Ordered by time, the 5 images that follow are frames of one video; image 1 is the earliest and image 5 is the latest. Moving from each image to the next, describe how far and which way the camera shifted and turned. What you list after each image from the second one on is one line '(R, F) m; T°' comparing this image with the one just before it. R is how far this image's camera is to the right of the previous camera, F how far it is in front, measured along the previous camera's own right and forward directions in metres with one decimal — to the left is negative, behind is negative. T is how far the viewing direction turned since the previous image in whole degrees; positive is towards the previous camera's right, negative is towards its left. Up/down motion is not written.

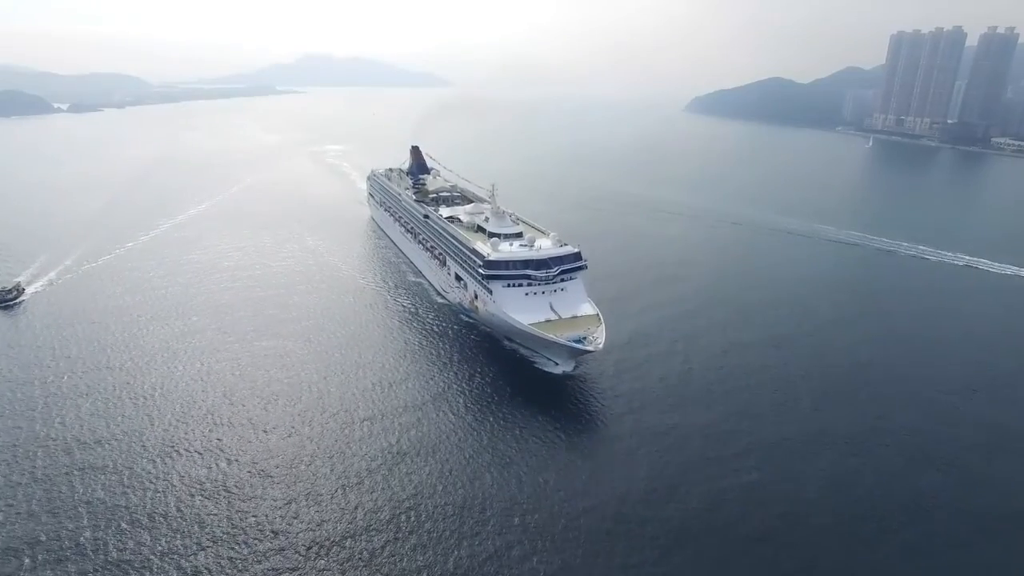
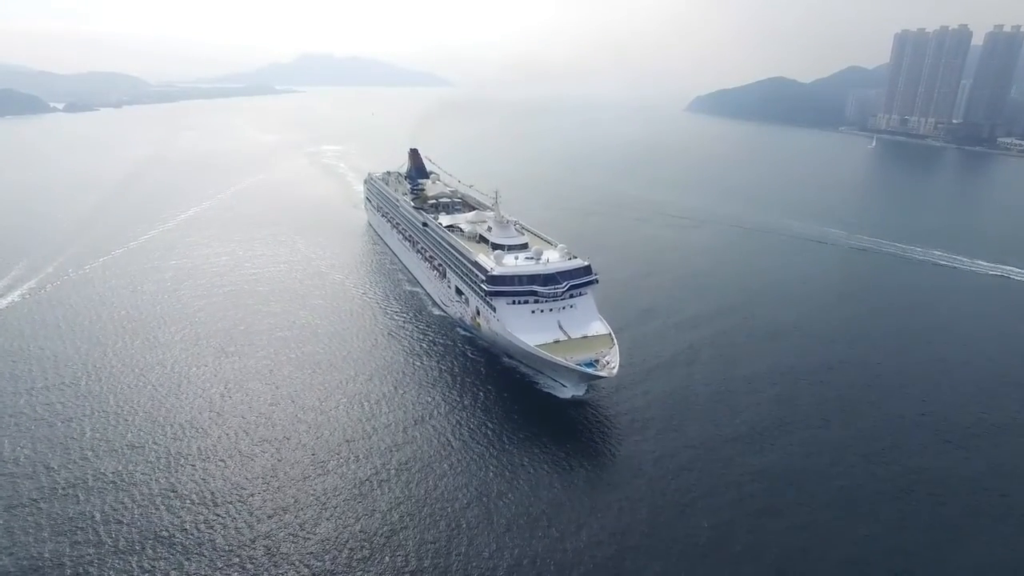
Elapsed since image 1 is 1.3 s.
(-0.2, +1.4) m; 0°
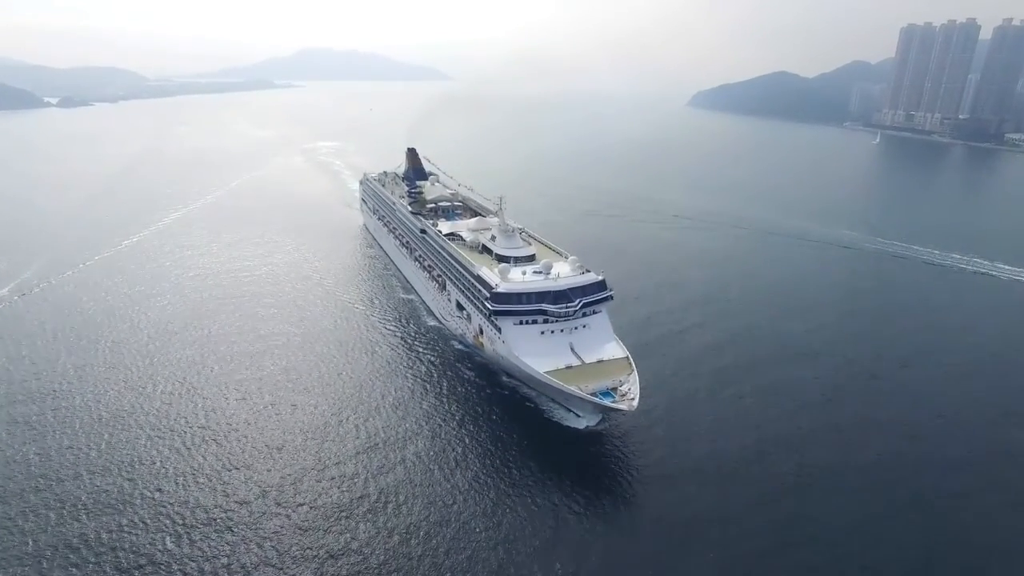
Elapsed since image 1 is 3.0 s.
(-0.2, +1.7) m; 0°
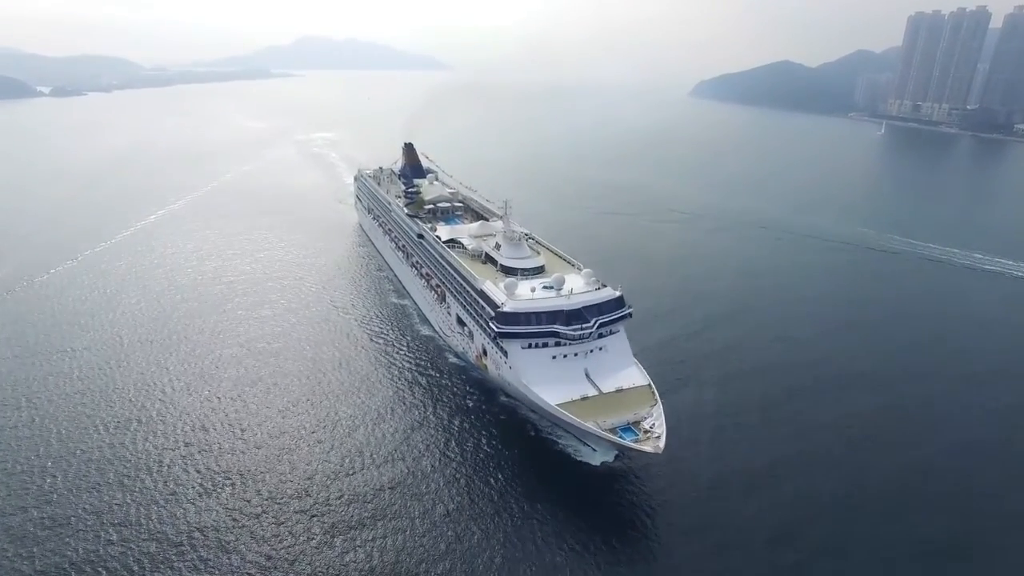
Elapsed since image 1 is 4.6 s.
(-0.2, +1.8) m; 0°
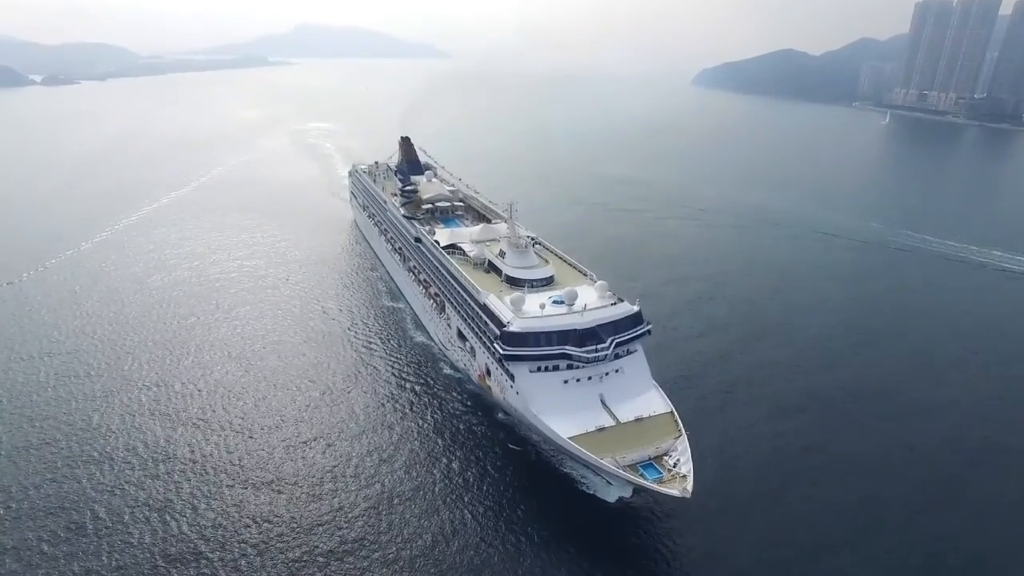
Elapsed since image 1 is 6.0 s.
(-0.2, +1.4) m; 0°
